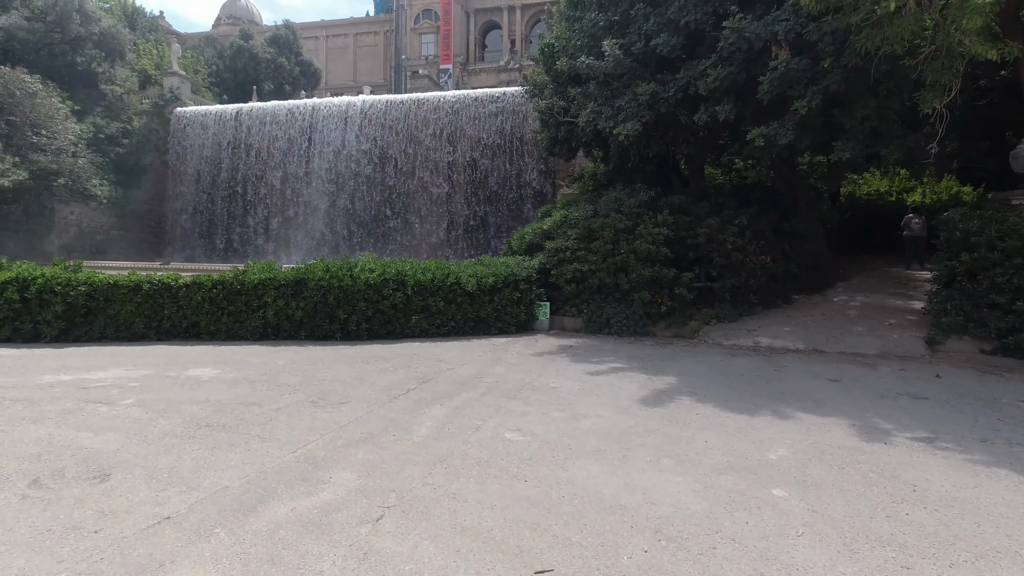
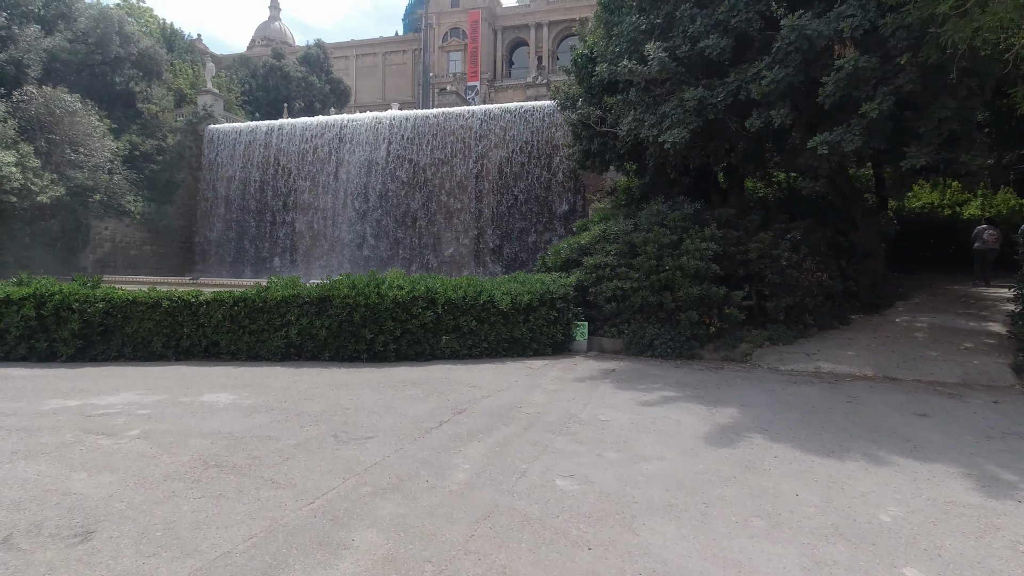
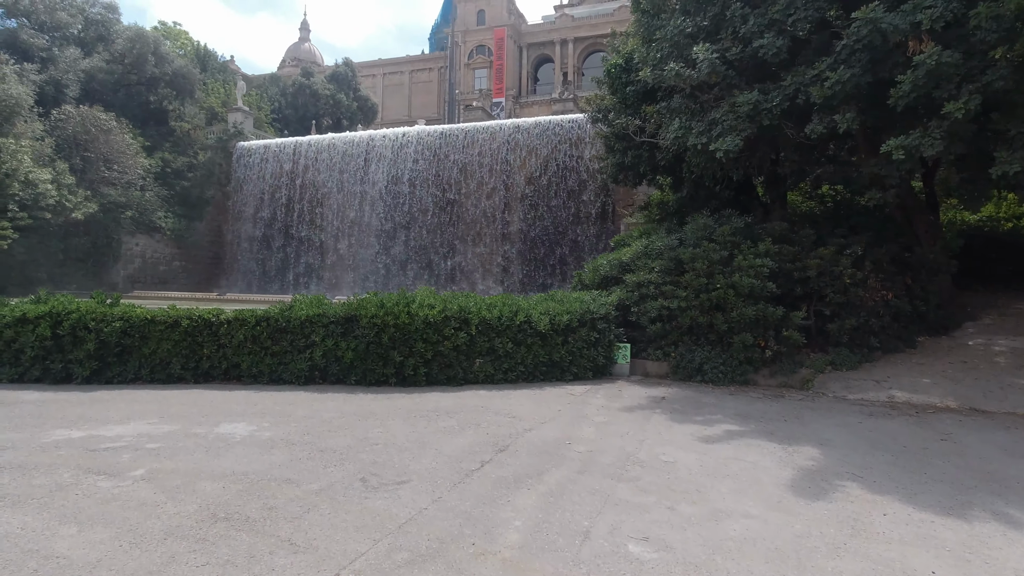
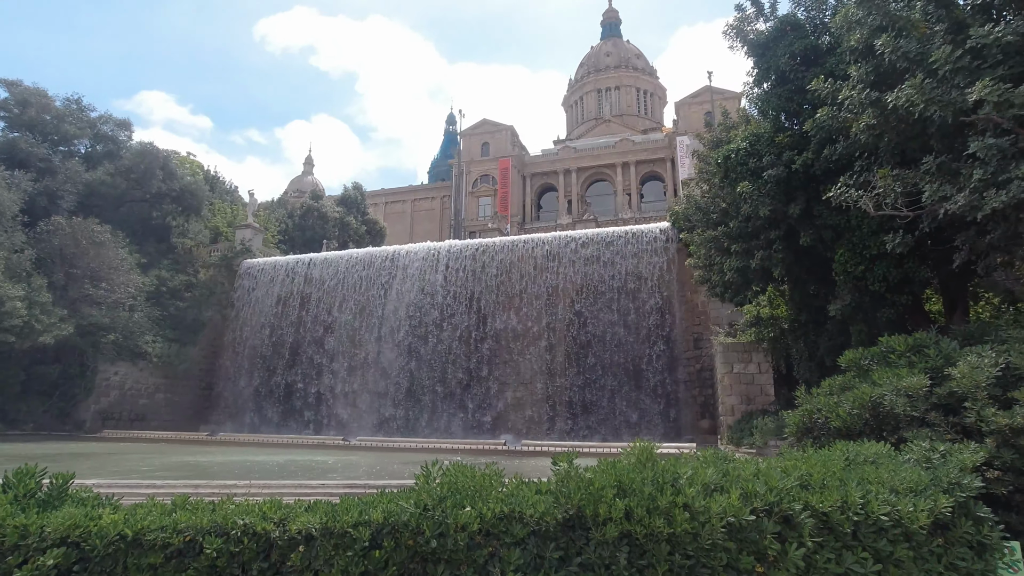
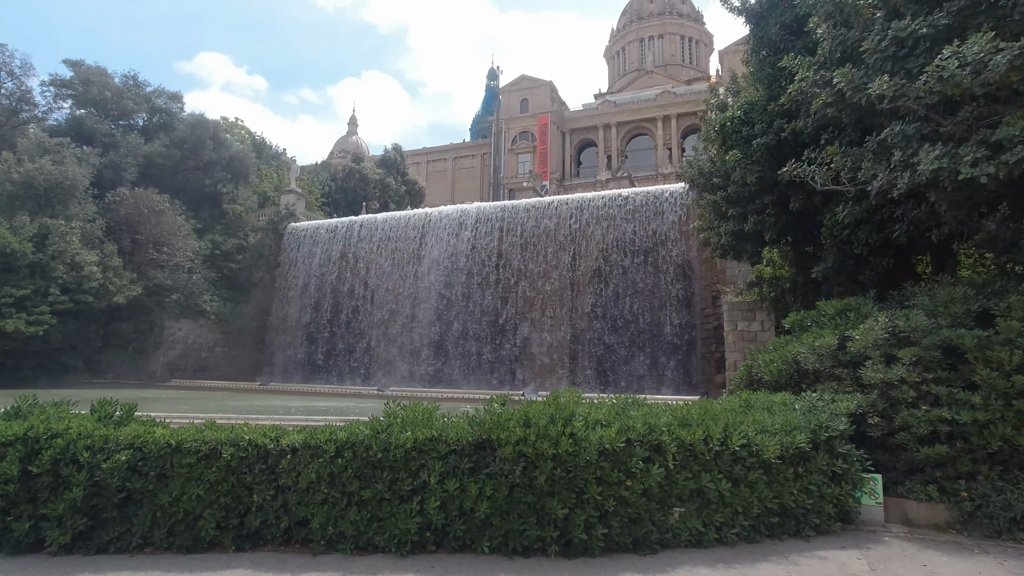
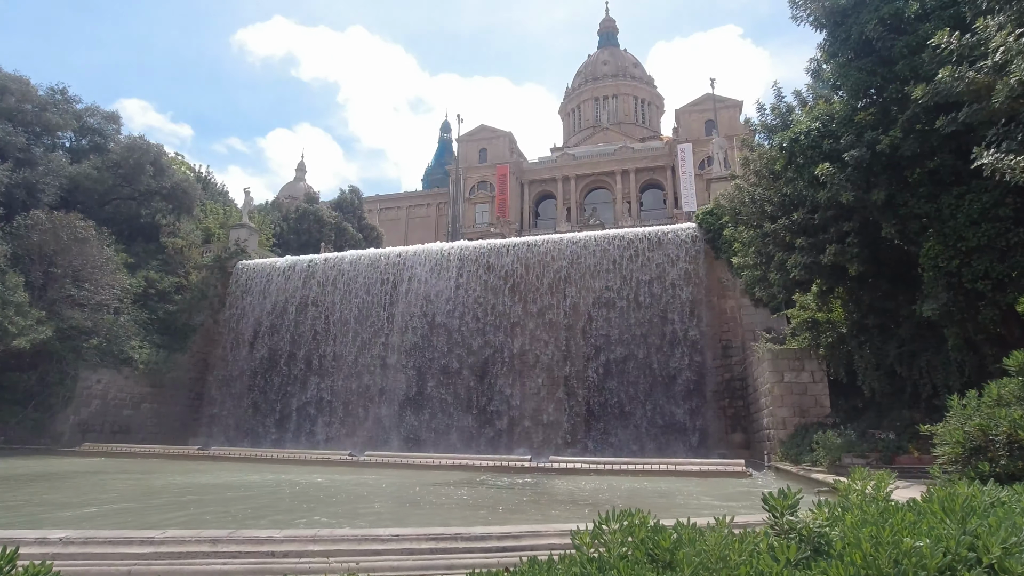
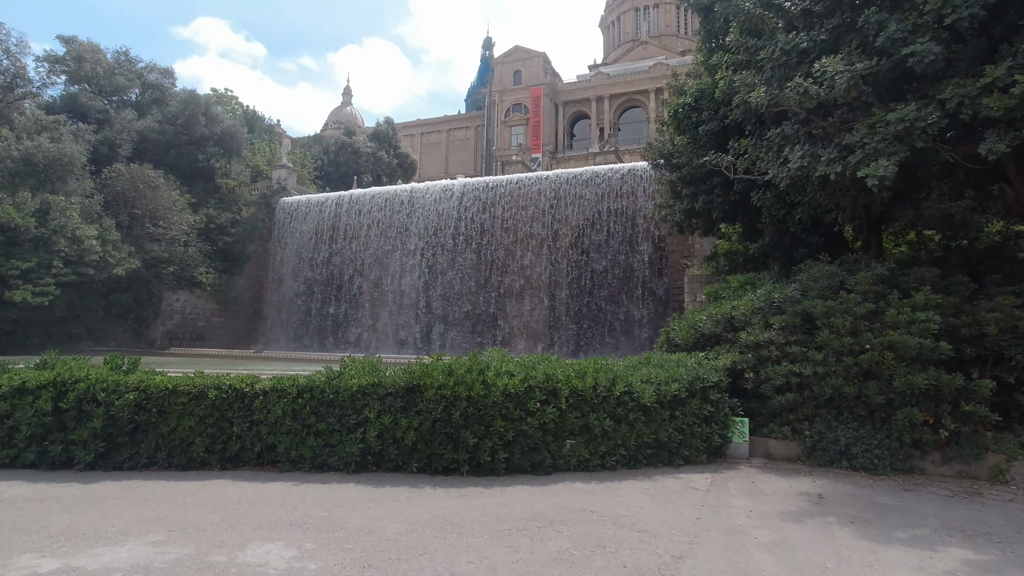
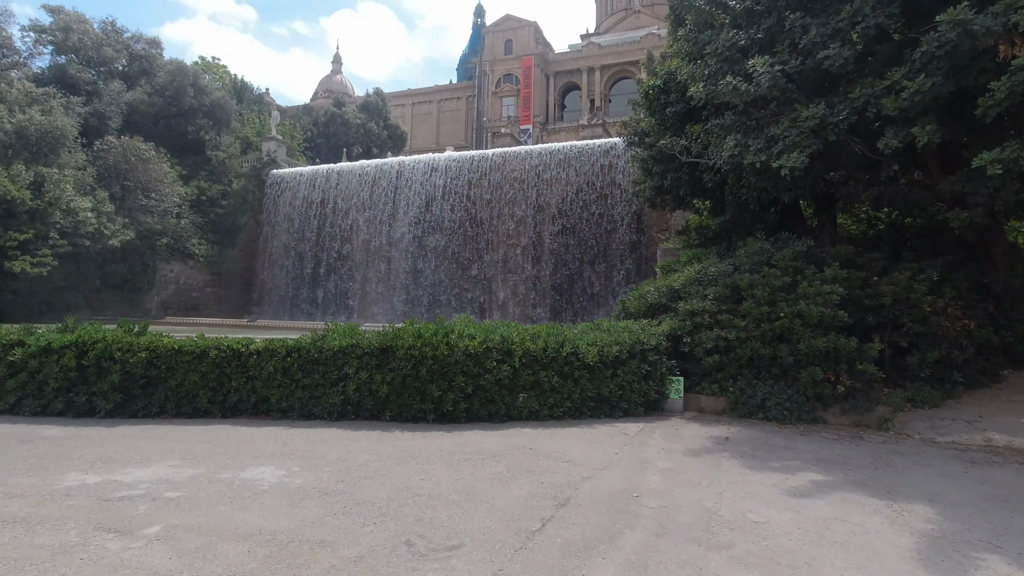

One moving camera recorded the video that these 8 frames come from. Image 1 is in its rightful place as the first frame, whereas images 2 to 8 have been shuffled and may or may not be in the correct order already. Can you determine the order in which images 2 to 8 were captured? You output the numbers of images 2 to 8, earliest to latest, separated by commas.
2, 3, 8, 7, 5, 4, 6
